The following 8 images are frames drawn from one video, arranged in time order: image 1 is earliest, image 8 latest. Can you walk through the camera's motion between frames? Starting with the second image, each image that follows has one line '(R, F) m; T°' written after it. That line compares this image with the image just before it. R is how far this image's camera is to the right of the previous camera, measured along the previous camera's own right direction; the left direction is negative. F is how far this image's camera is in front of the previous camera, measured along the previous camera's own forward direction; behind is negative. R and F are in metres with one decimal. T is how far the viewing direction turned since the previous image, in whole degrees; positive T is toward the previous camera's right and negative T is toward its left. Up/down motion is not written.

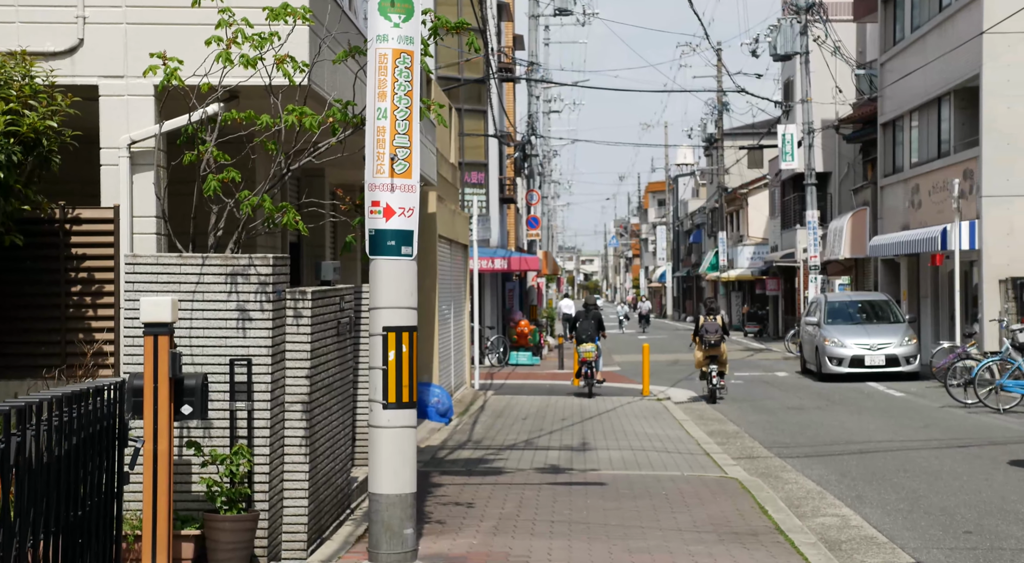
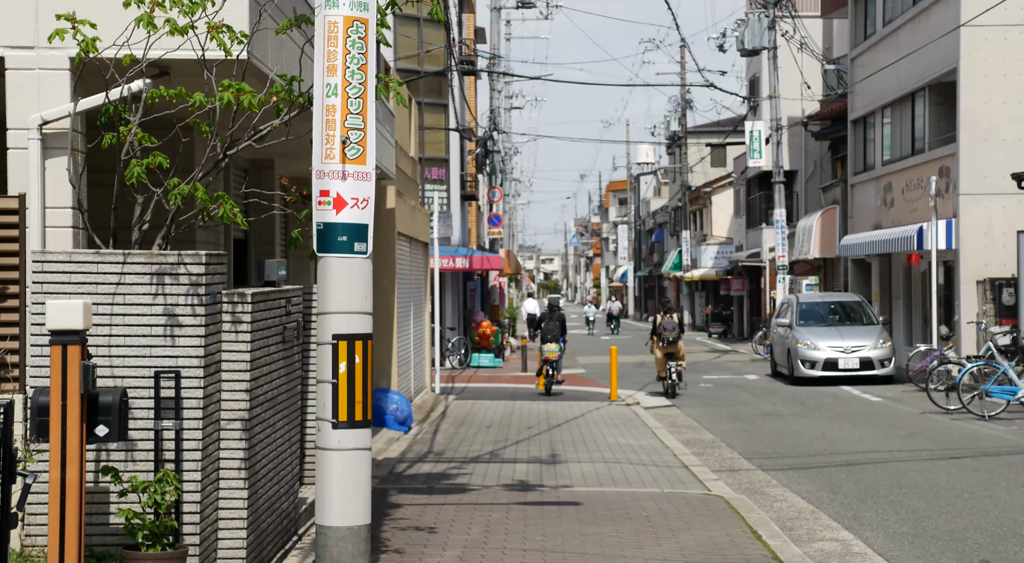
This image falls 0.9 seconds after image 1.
(0.0, +0.9) m; +2°
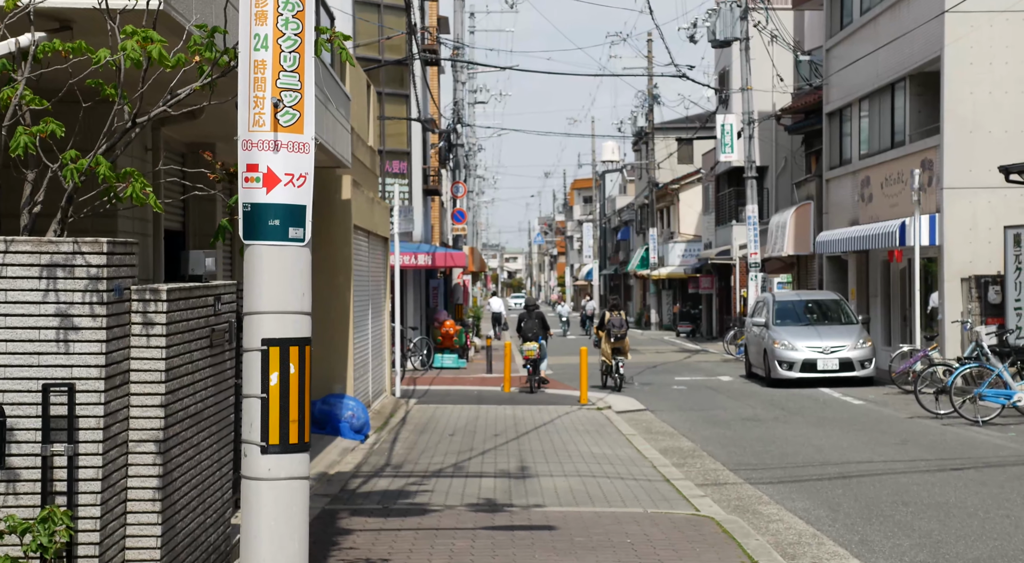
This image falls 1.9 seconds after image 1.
(0.0, +1.0) m; +2°
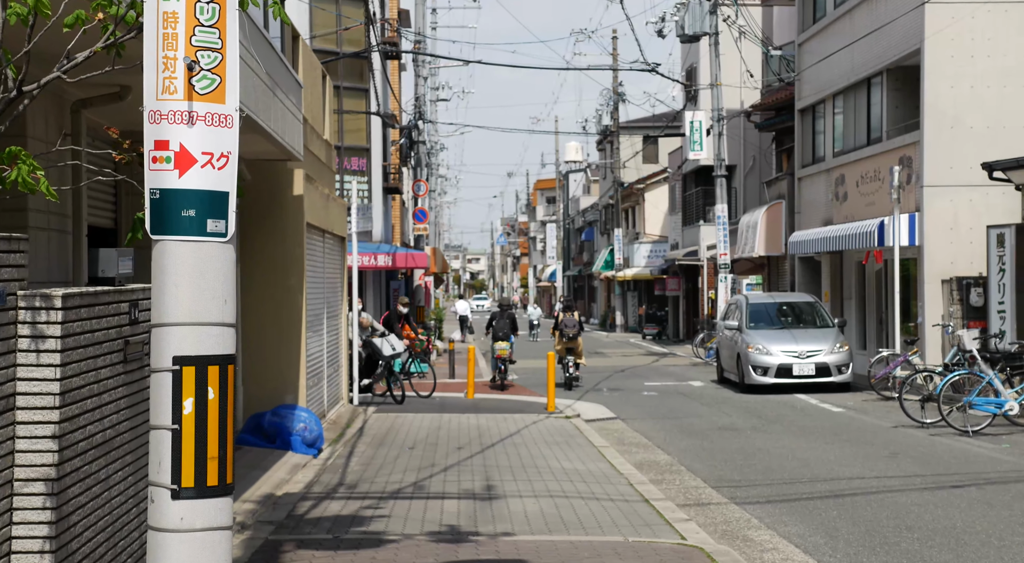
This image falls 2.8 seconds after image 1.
(0.0, +0.9) m; +2°
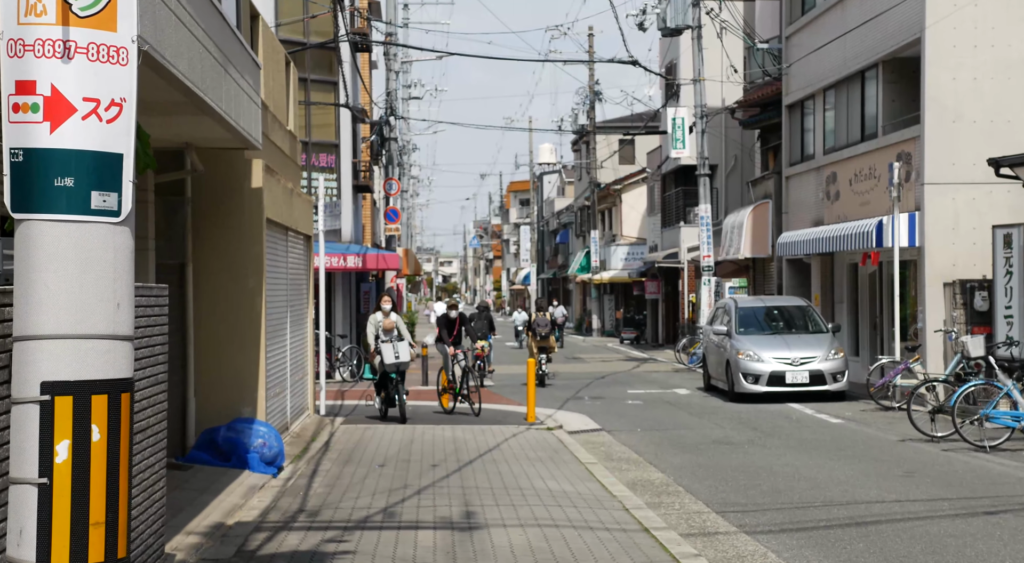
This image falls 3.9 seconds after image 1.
(-0.1, +1.1) m; +1°
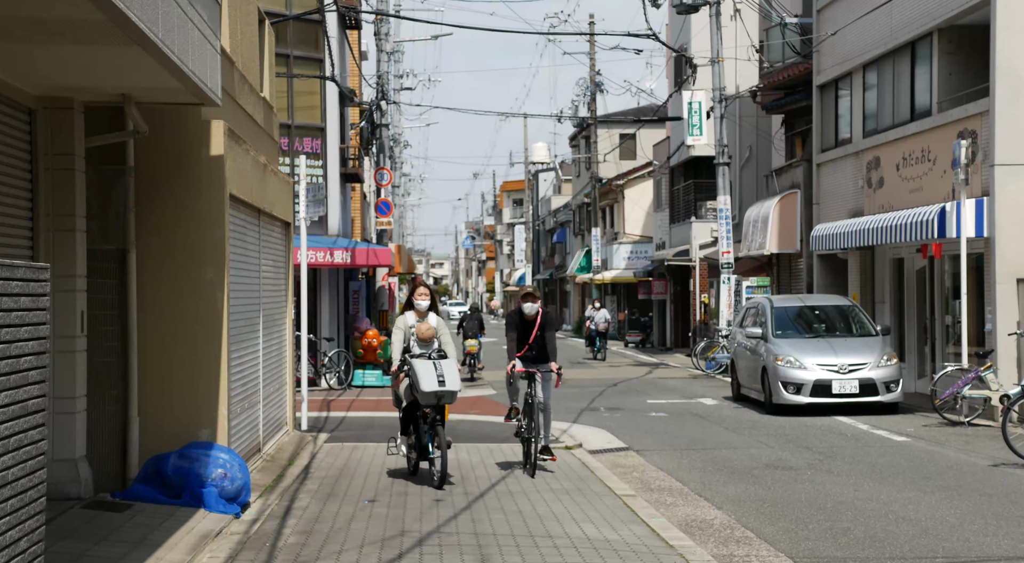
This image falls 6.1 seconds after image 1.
(-0.2, +2.3) m; 0°
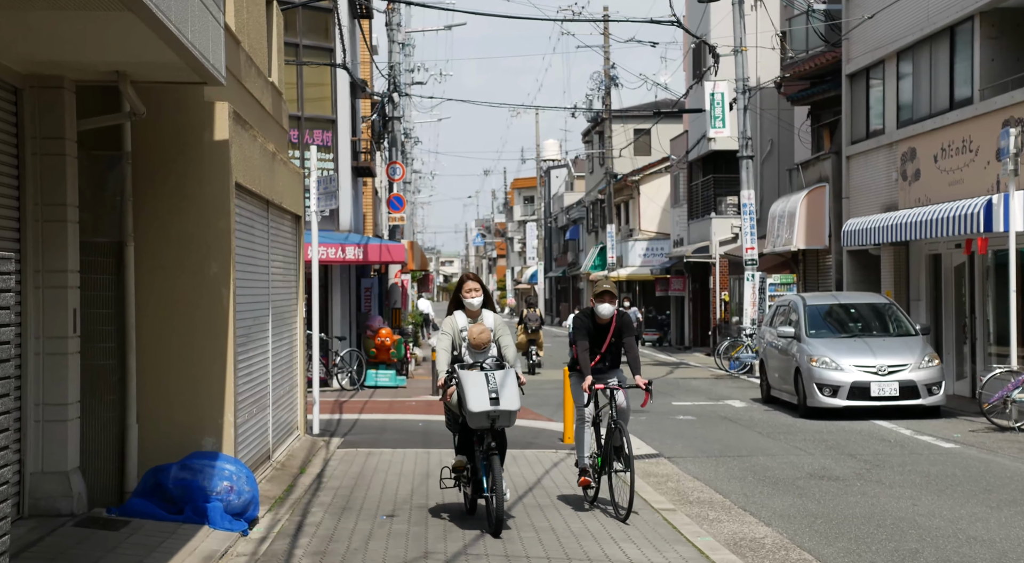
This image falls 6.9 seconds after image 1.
(-0.2, +0.8) m; 0°
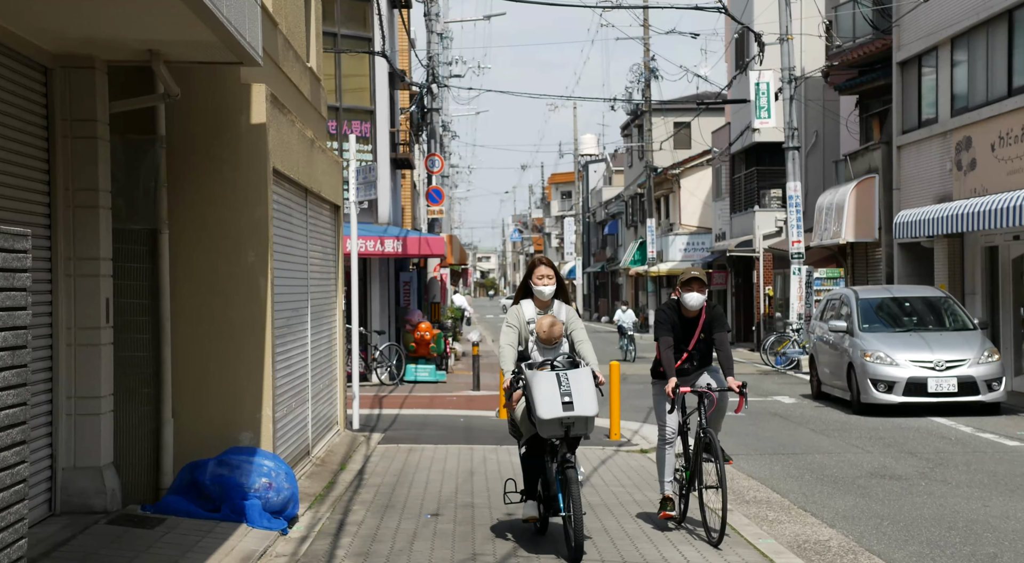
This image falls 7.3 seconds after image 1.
(-0.1, +0.4) m; -2°
